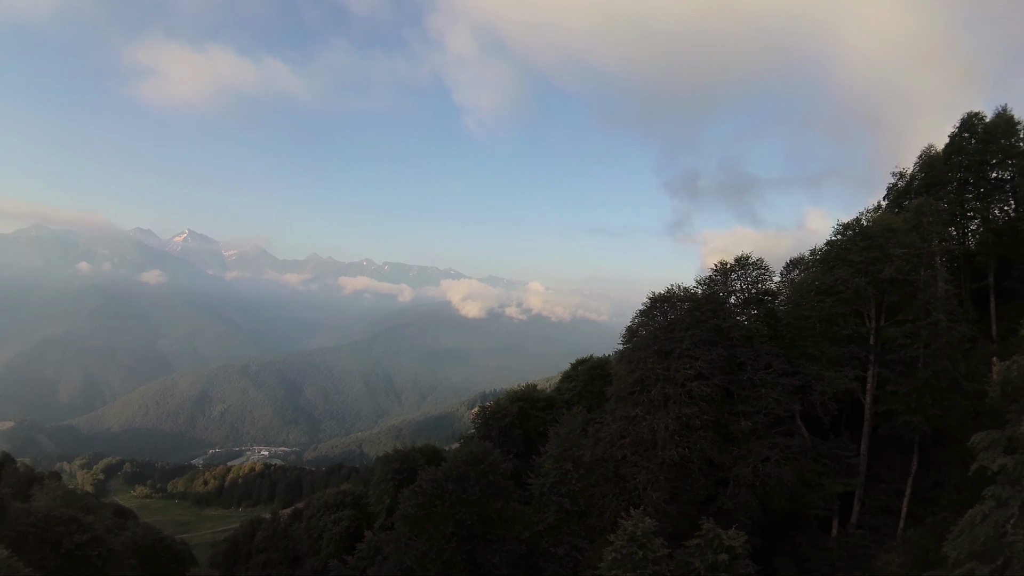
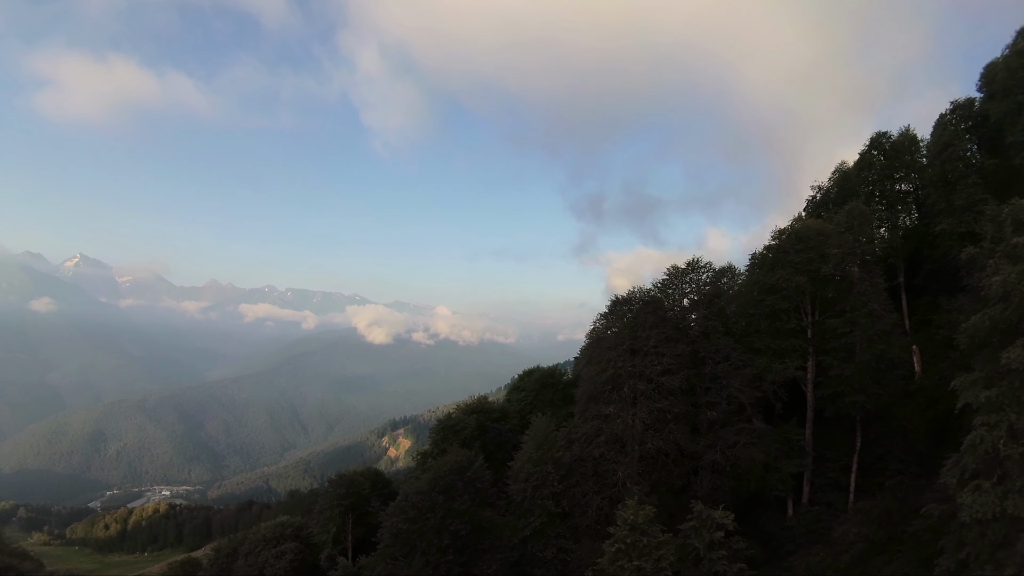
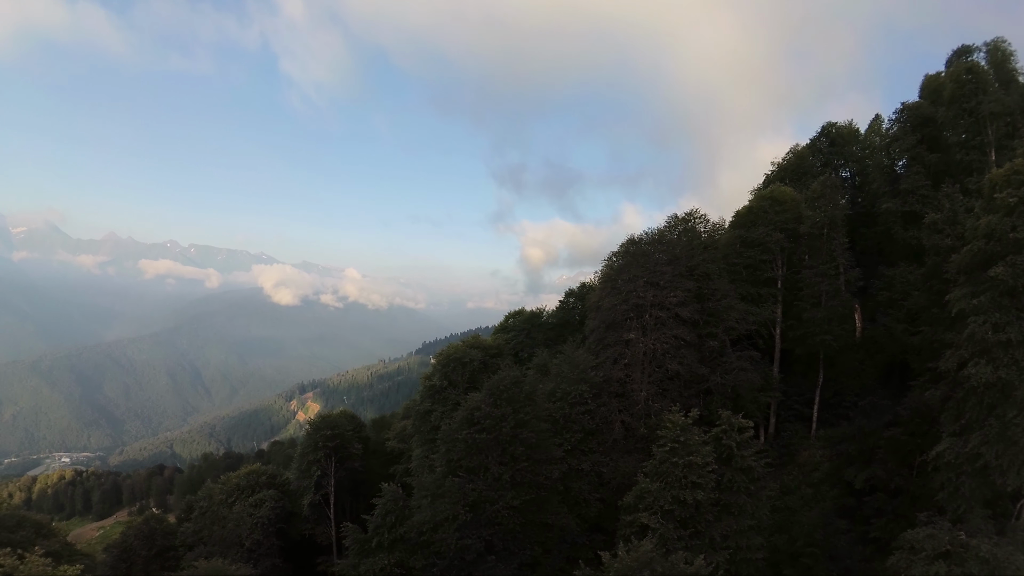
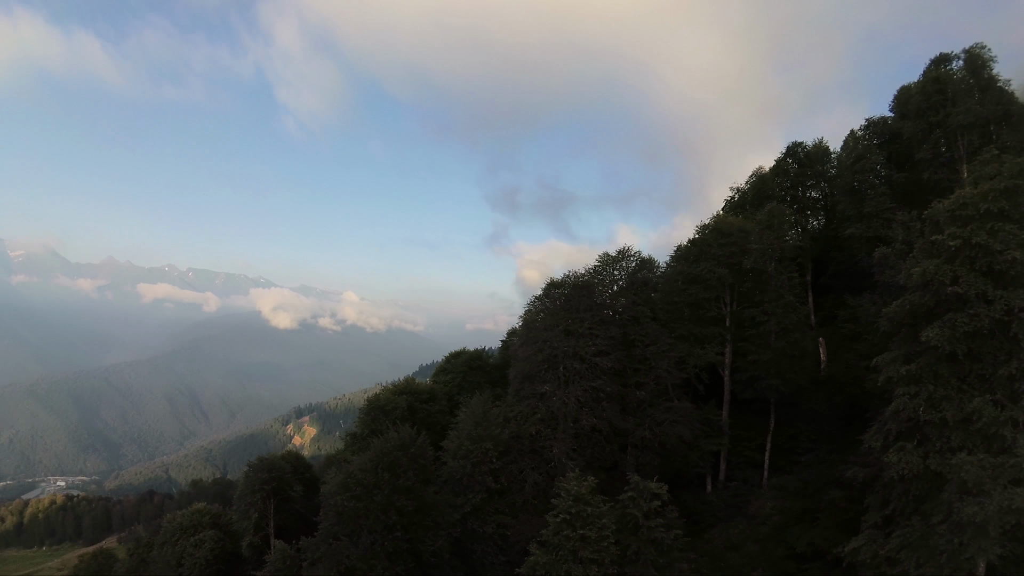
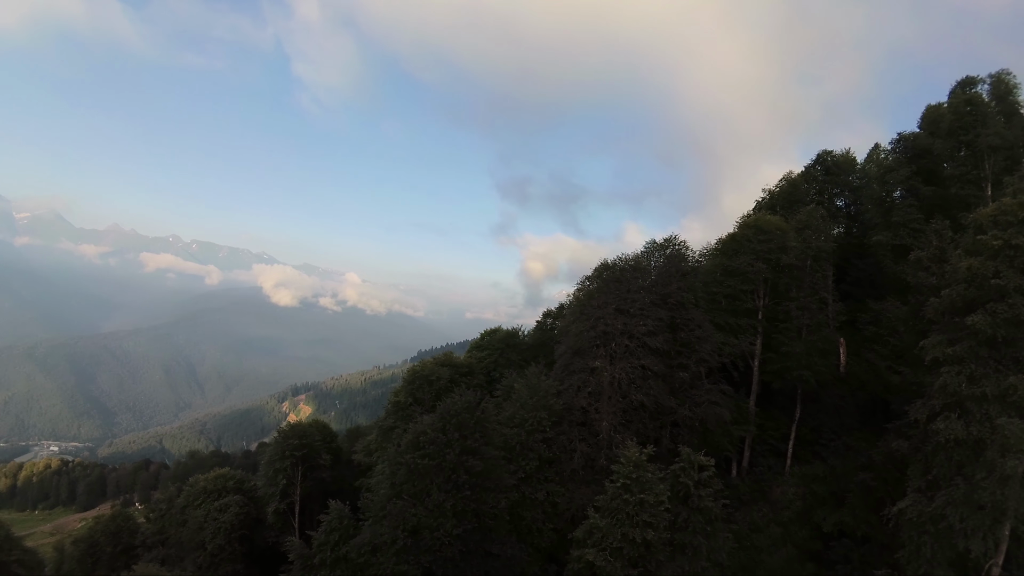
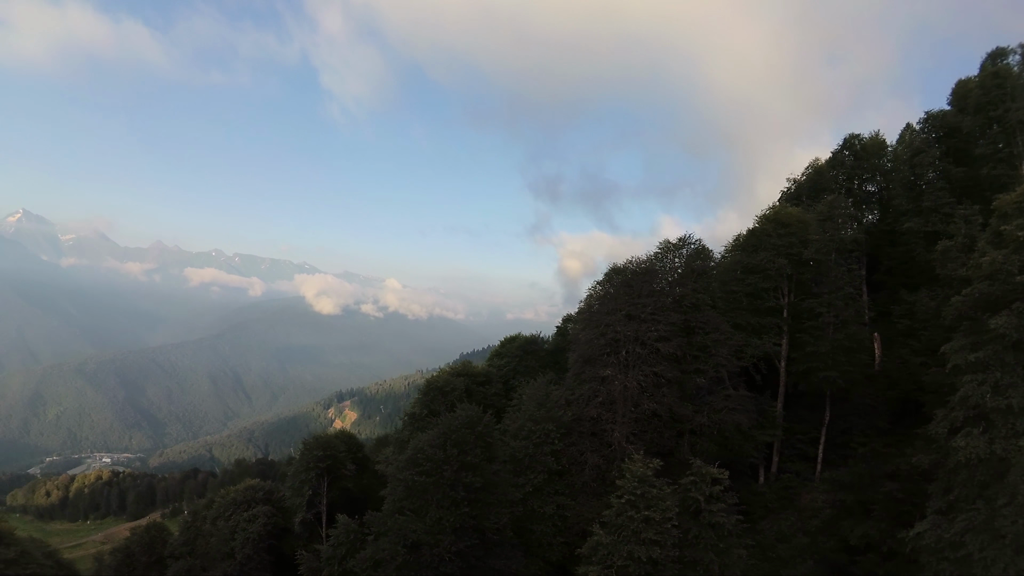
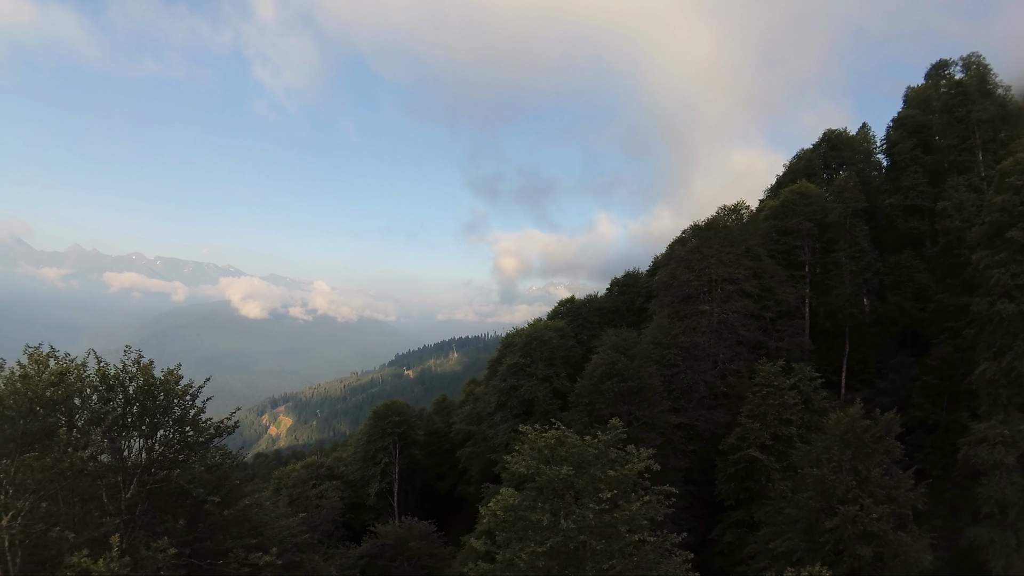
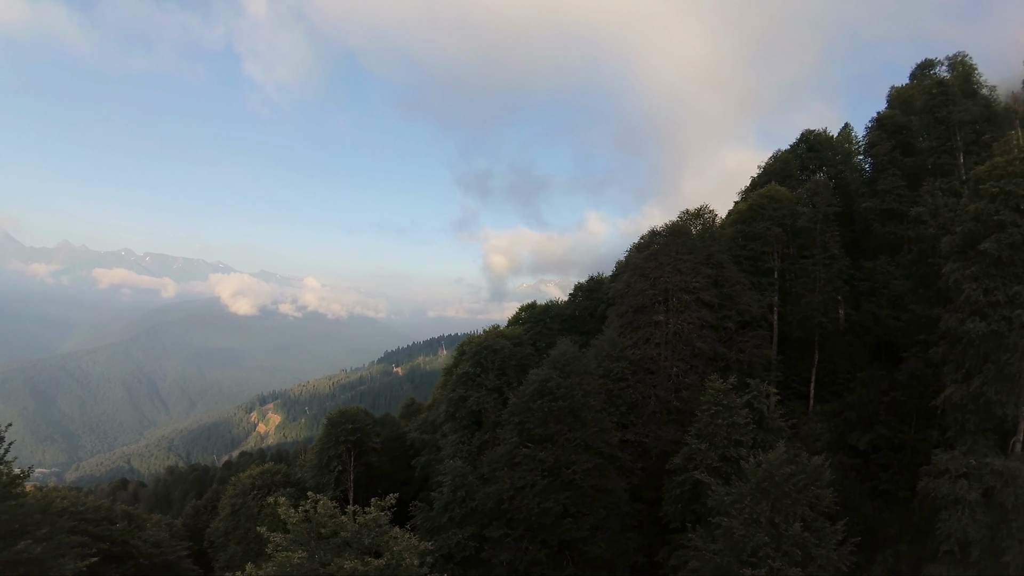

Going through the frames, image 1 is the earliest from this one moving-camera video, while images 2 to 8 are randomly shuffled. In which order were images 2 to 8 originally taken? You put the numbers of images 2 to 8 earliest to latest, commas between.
2, 4, 6, 5, 3, 8, 7
